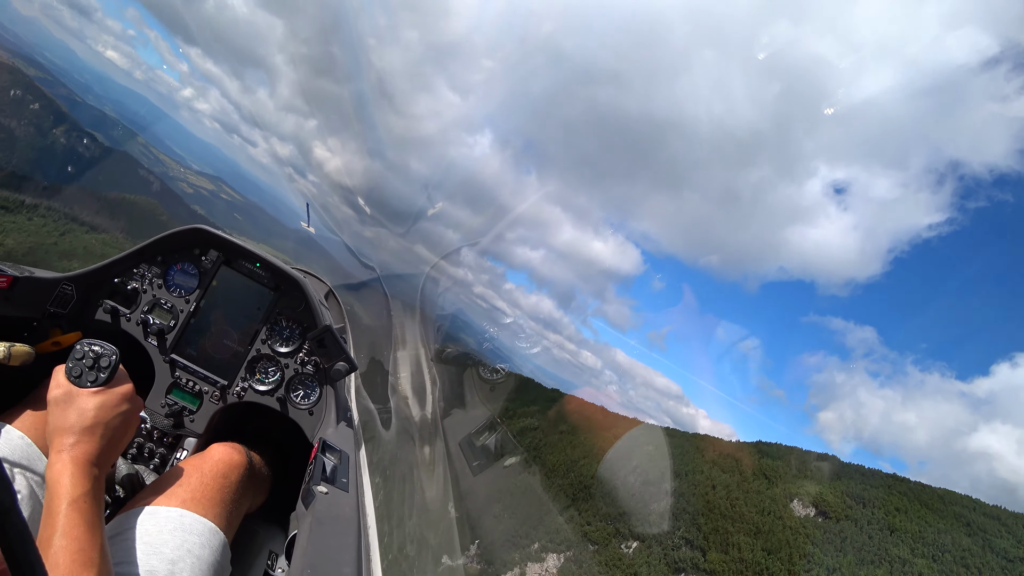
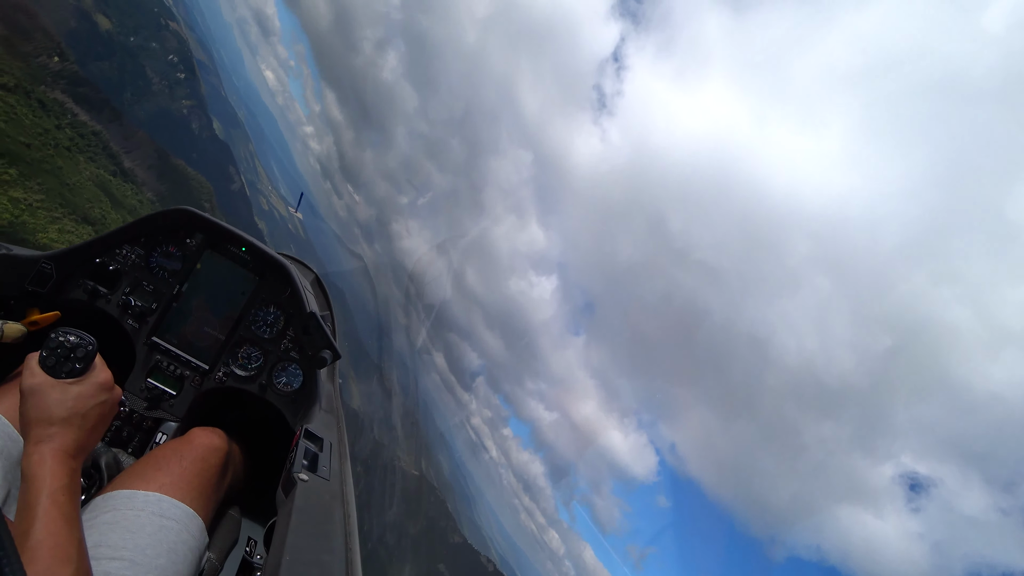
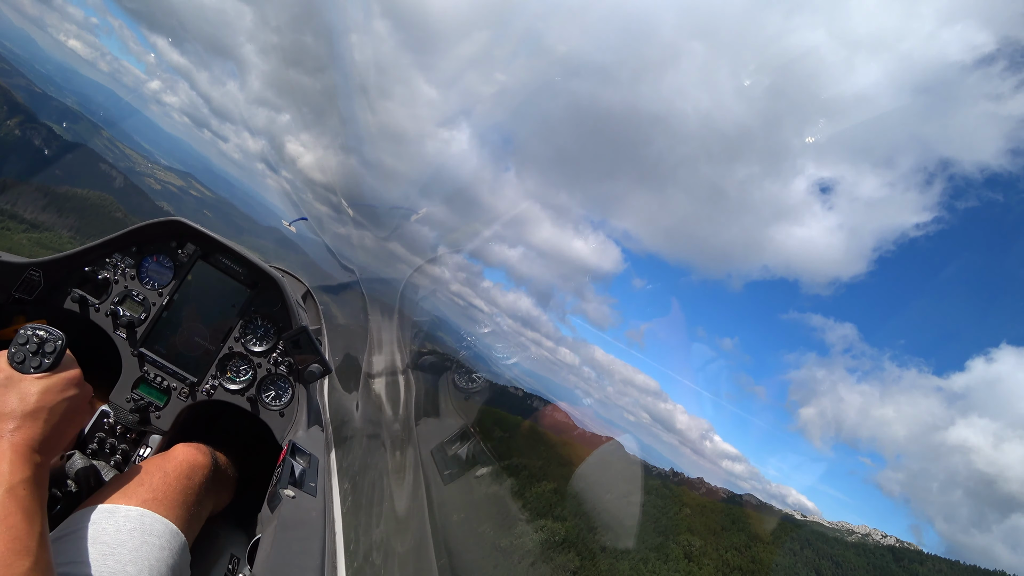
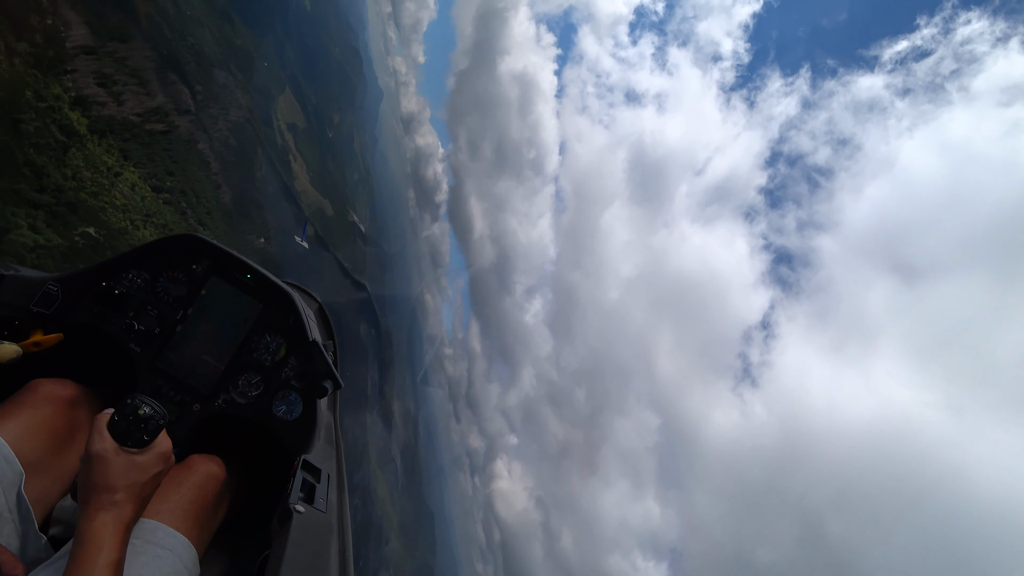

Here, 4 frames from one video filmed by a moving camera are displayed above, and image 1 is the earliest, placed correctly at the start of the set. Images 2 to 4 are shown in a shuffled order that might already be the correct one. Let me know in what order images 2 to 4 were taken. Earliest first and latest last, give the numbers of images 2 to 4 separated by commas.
3, 2, 4
